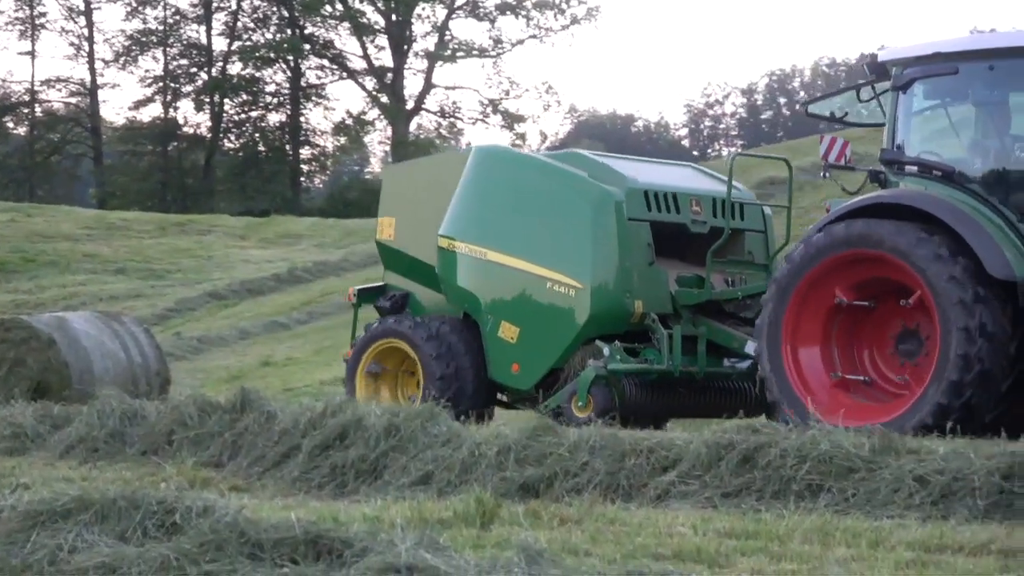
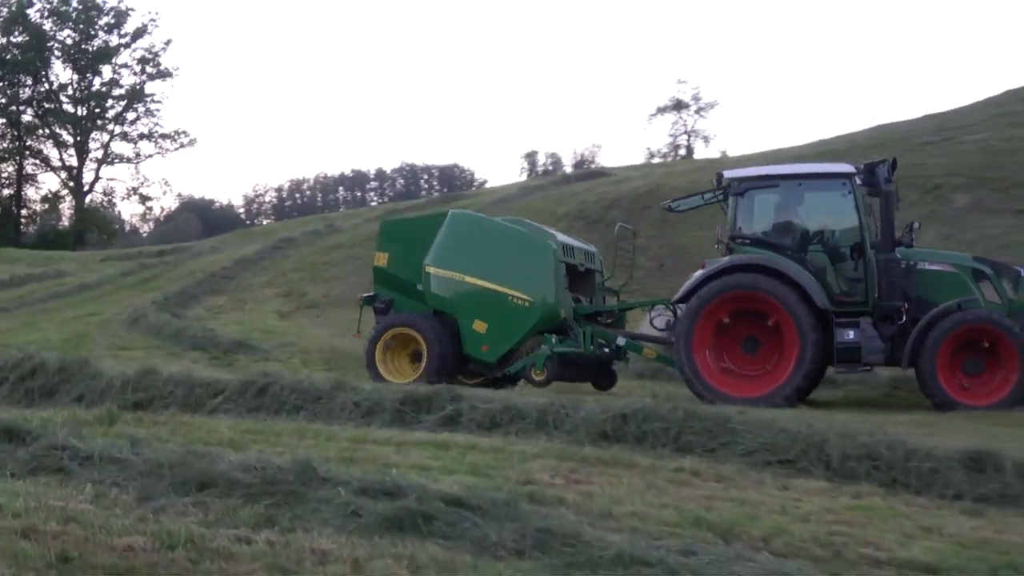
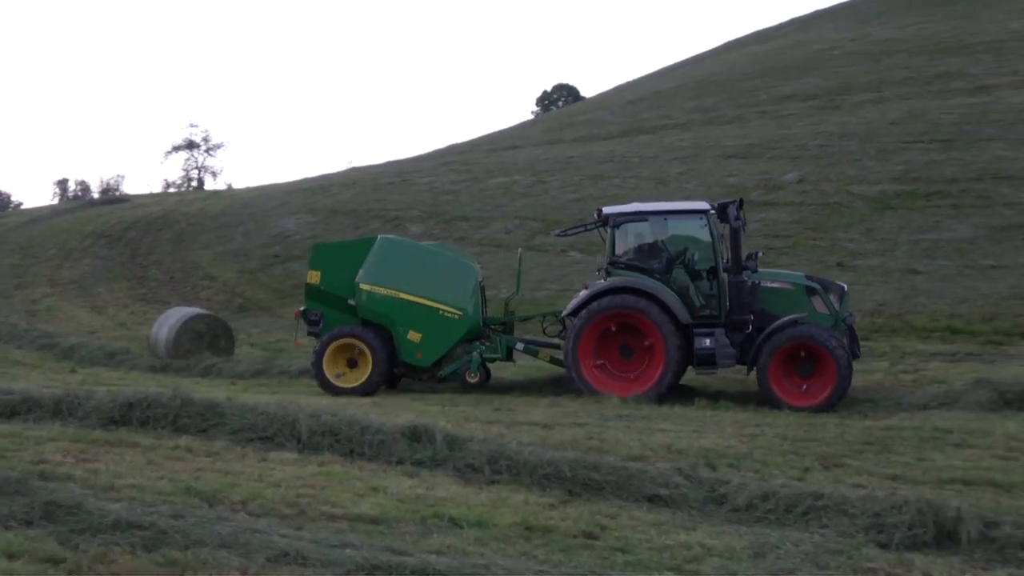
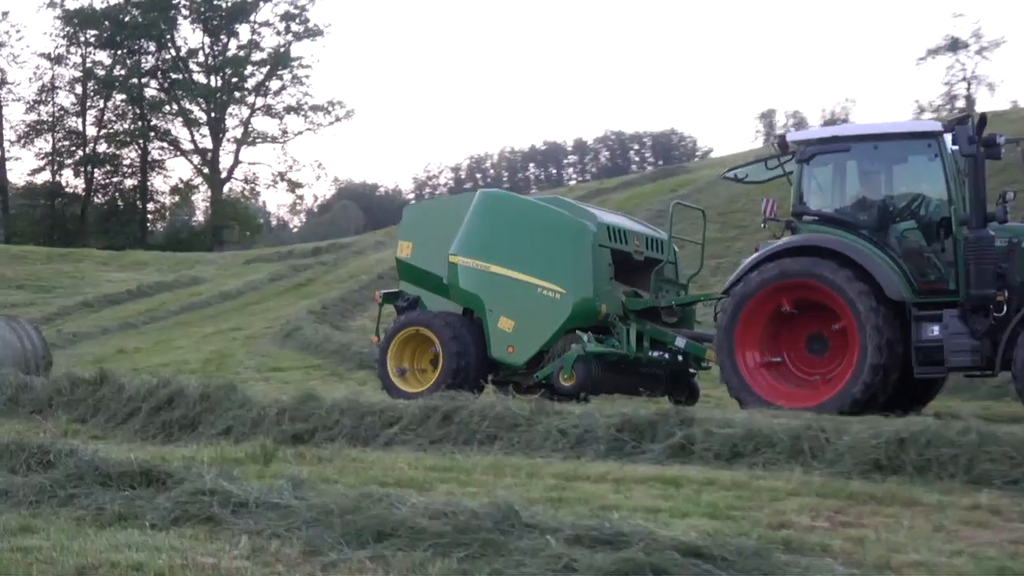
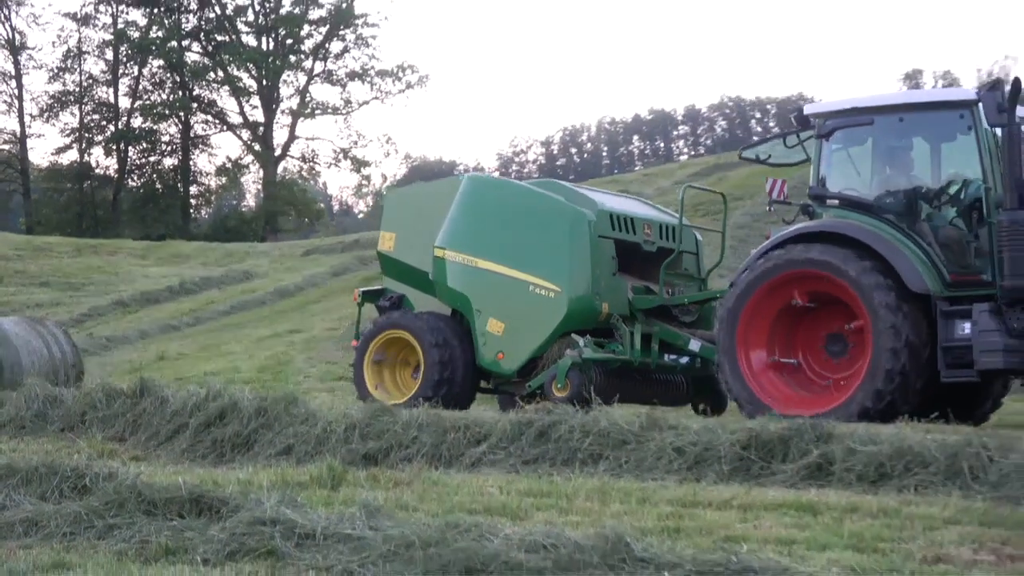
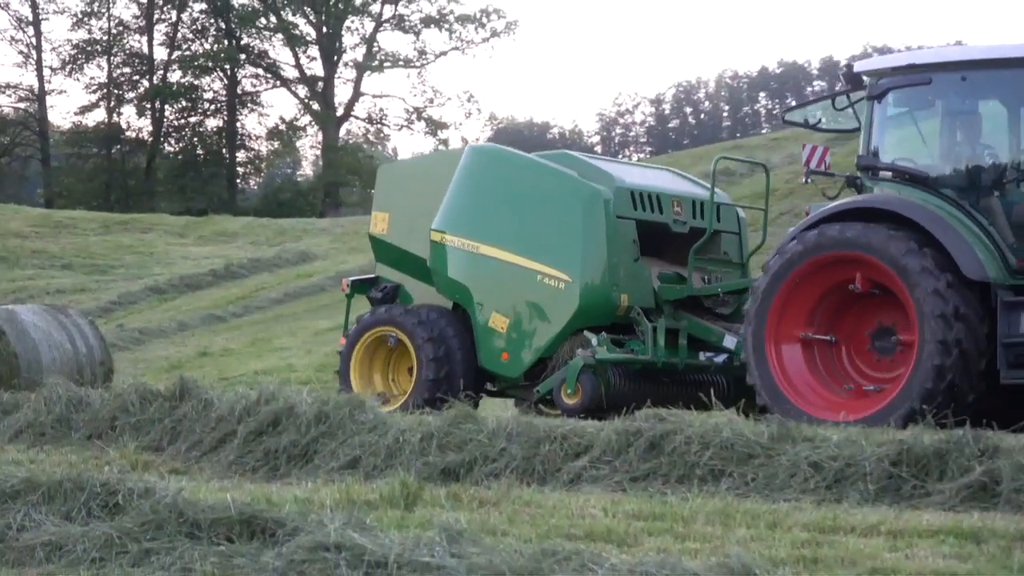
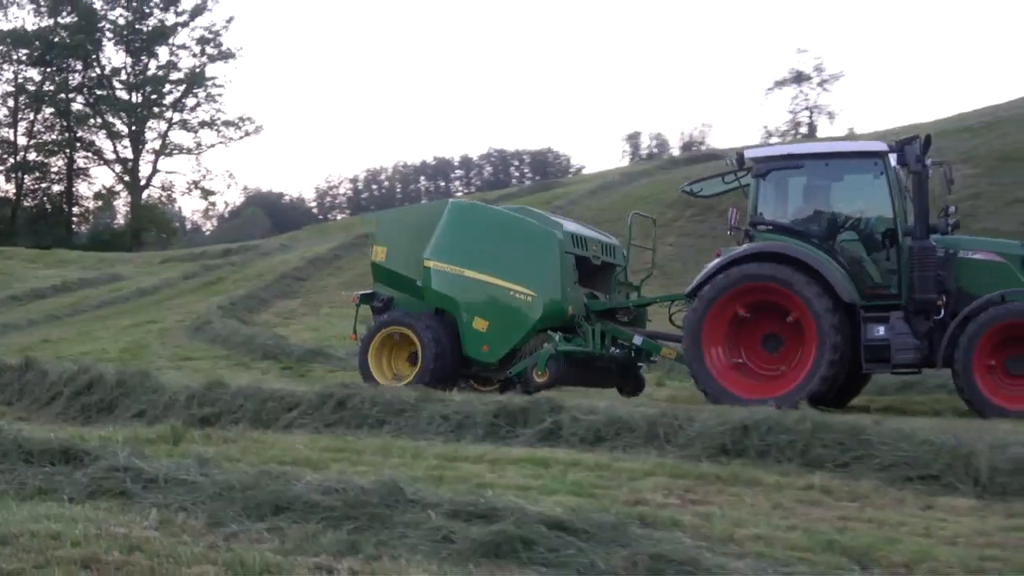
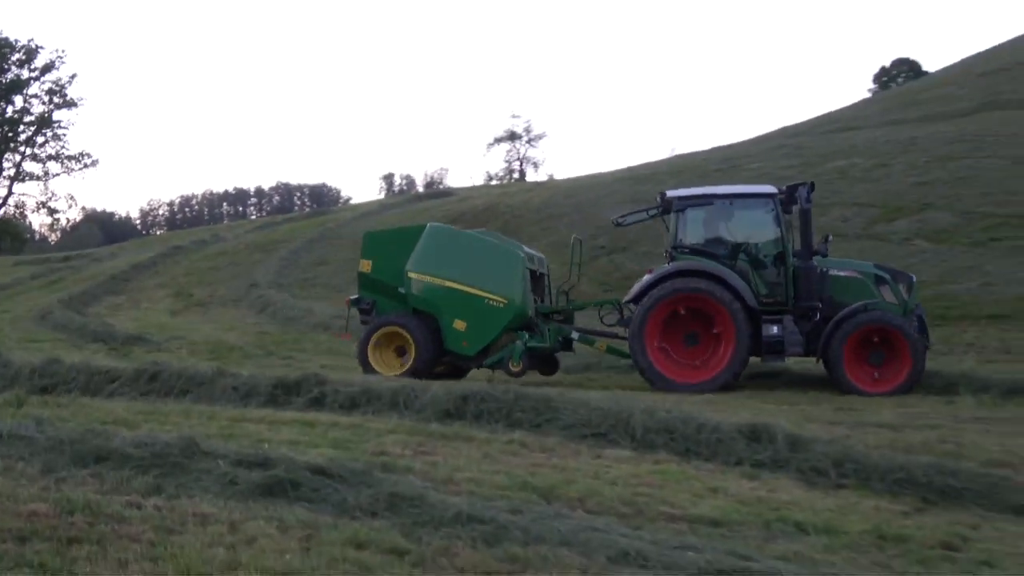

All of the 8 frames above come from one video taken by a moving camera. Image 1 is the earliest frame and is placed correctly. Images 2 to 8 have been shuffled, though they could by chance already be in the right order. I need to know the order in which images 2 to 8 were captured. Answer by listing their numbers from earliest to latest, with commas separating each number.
6, 5, 4, 7, 2, 8, 3
